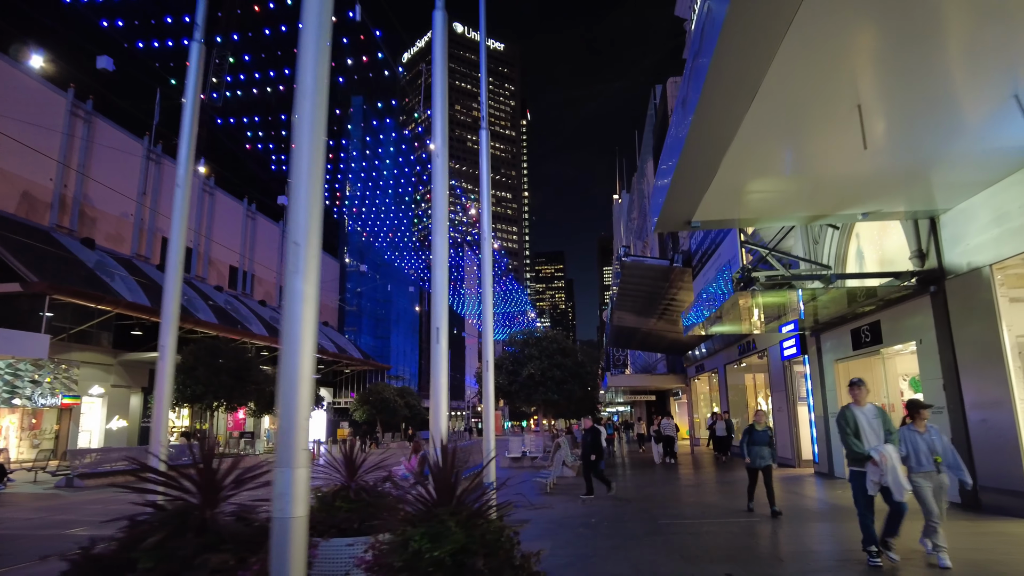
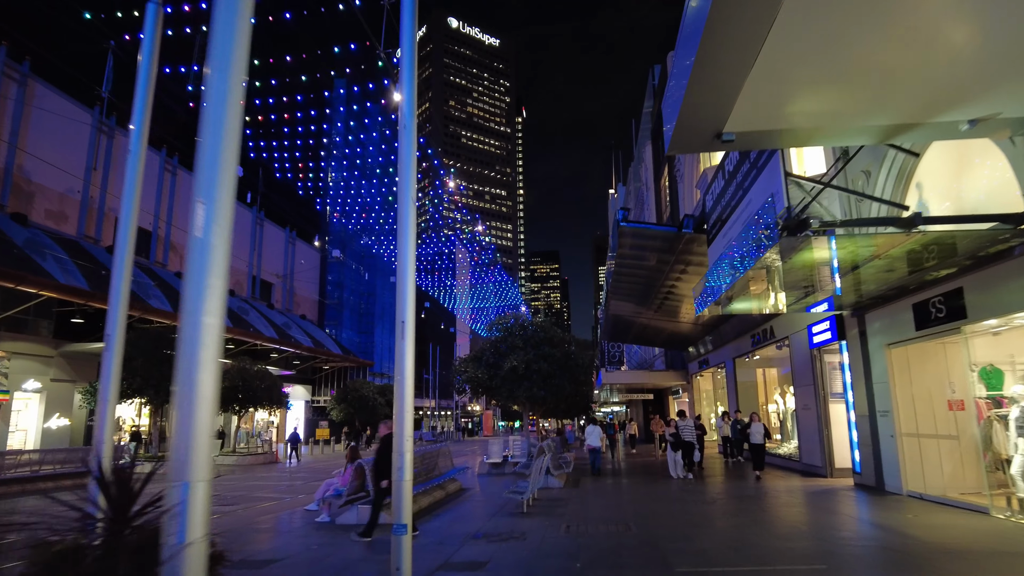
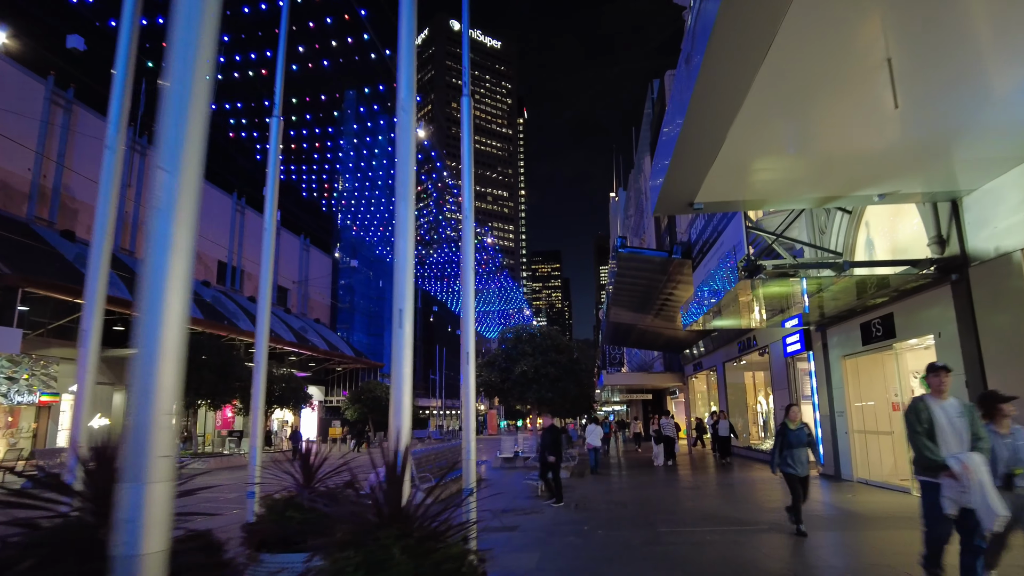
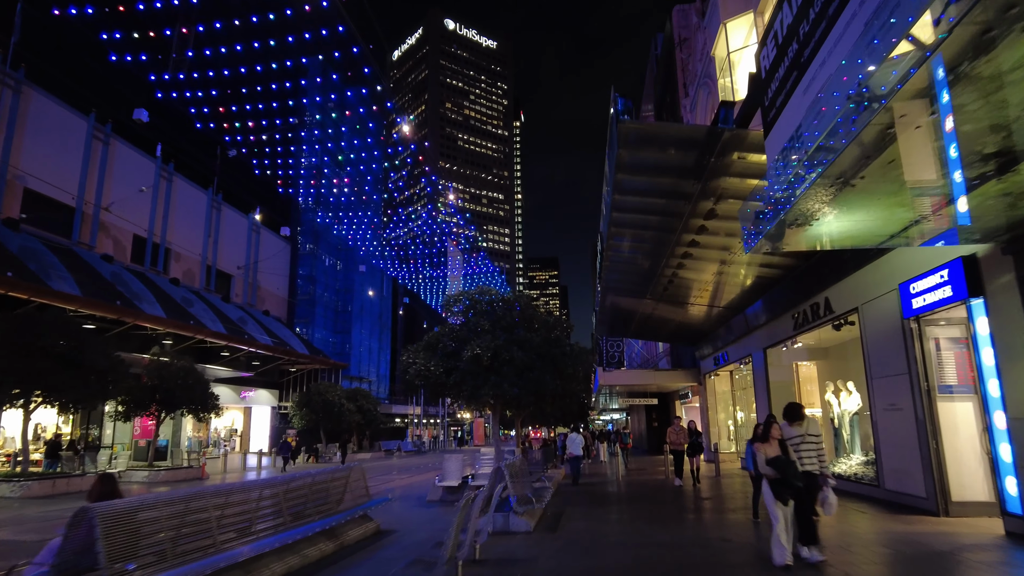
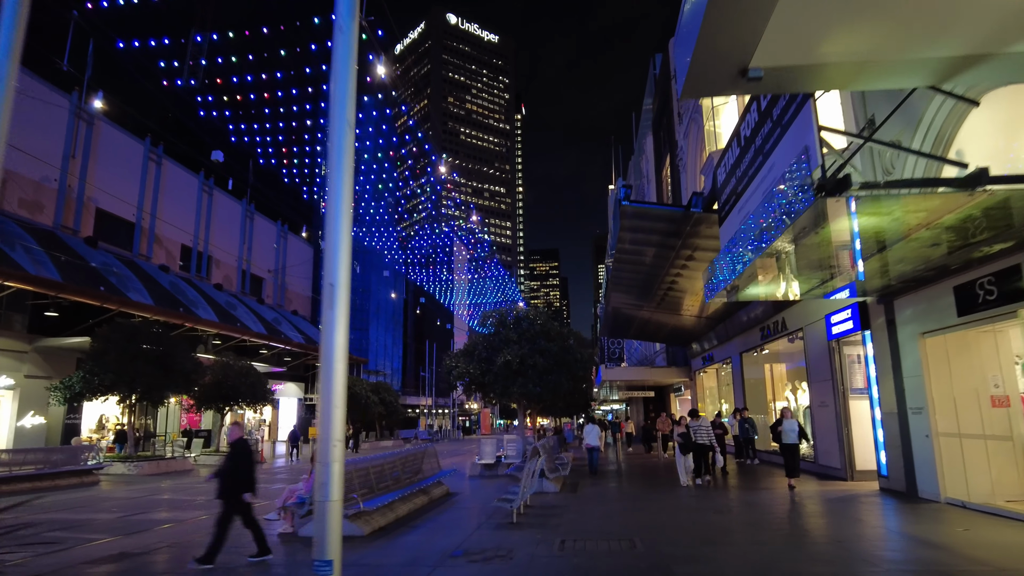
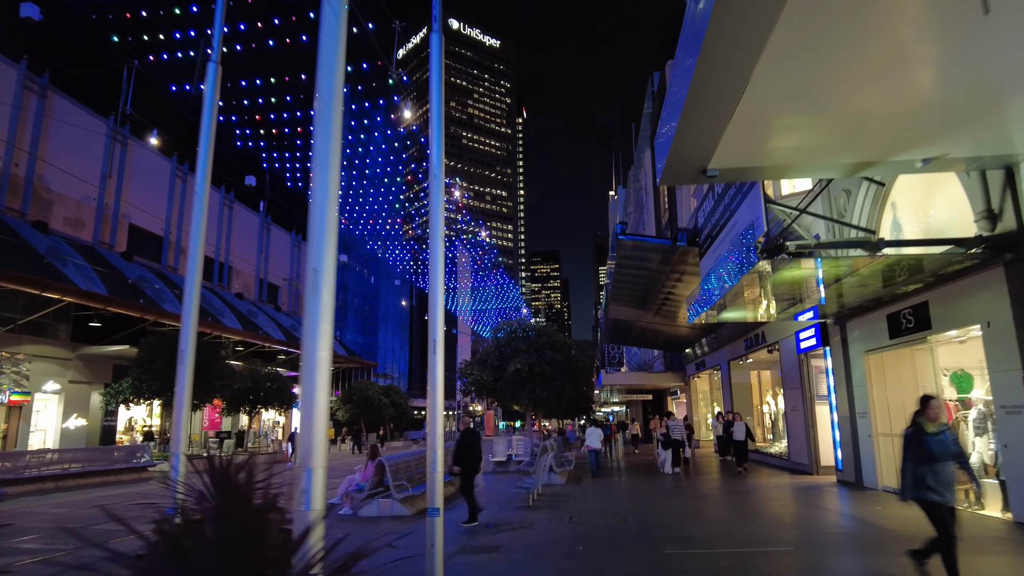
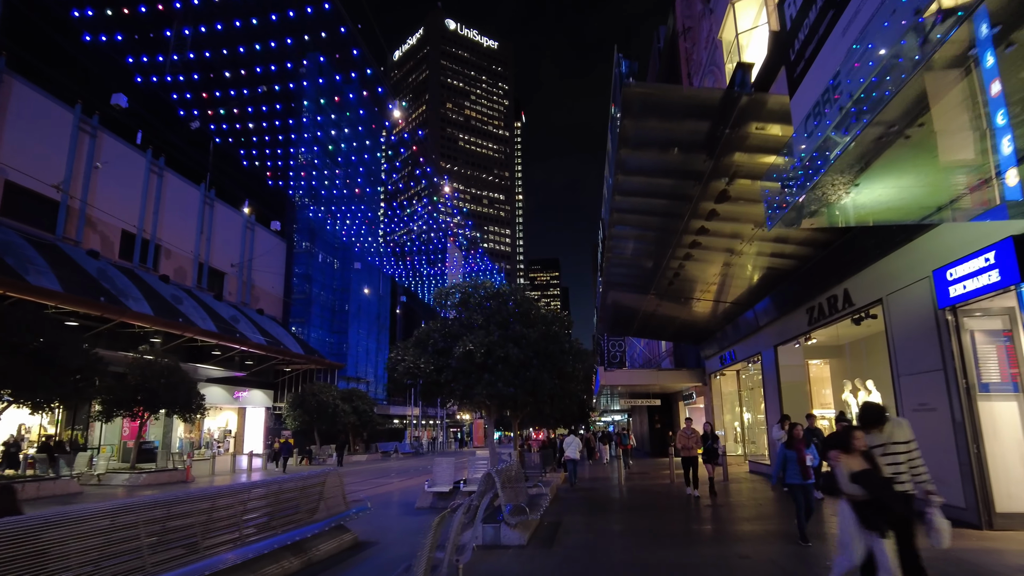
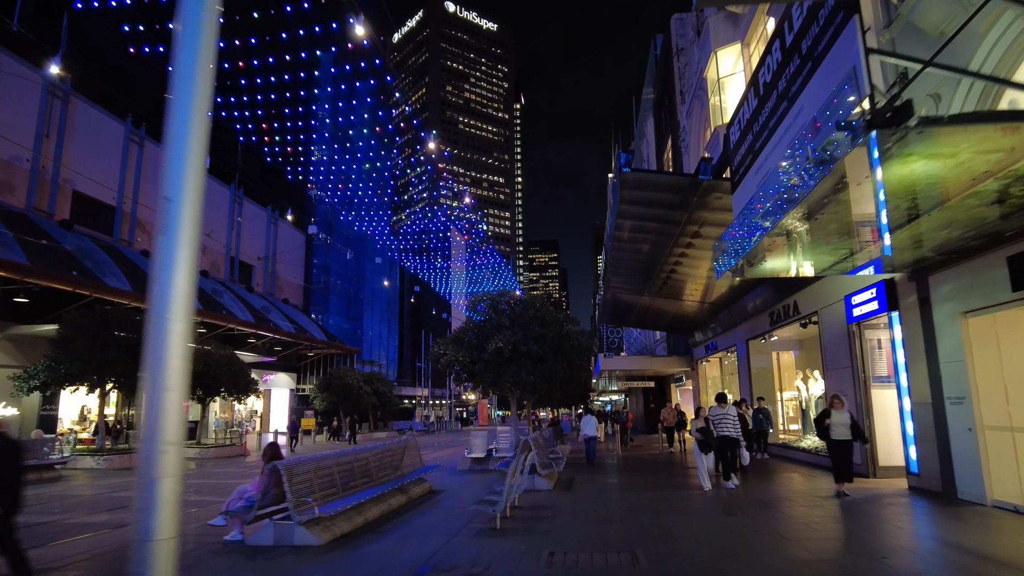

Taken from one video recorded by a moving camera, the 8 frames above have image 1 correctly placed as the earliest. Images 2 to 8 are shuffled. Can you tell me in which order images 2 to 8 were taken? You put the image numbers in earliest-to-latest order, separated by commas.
3, 6, 2, 5, 8, 4, 7
